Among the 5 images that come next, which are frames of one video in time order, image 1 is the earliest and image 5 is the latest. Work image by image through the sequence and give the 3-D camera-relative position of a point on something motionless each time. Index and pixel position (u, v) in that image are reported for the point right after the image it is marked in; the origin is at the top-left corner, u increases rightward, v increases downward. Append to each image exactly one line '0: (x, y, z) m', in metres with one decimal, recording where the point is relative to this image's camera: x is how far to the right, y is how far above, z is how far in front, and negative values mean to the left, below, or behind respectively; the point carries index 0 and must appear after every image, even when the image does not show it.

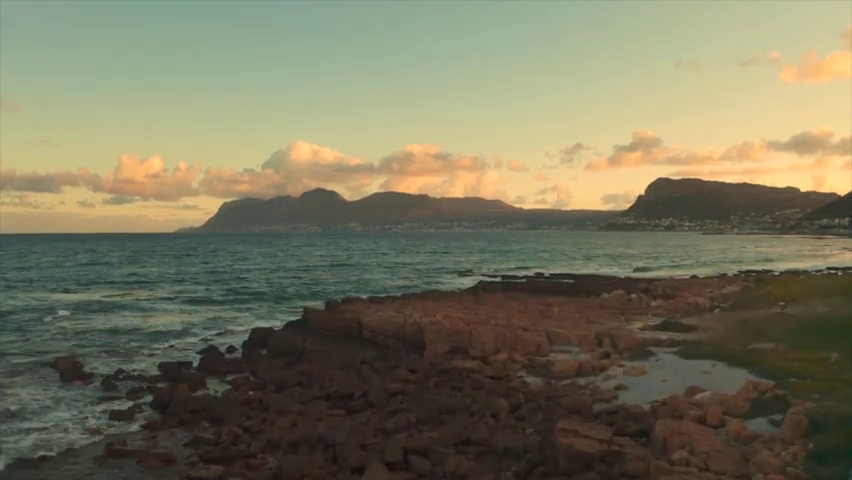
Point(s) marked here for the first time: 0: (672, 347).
0: (+7.3, -3.2, +19.9) m
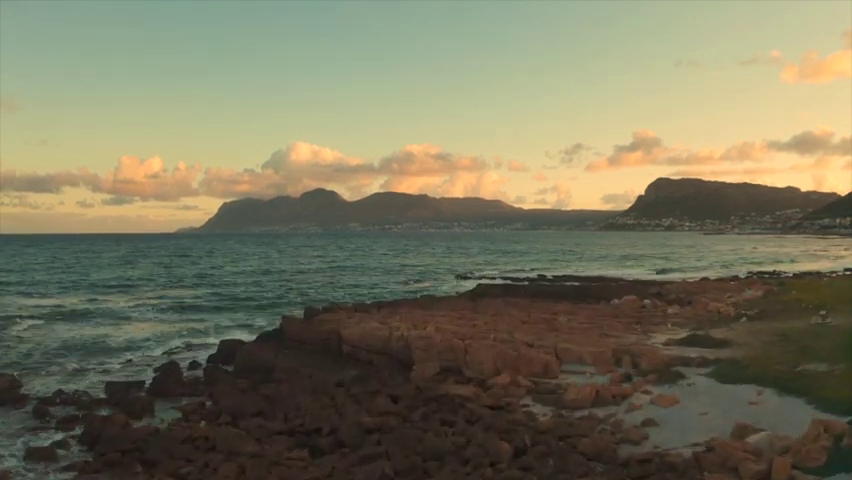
0: (+7.0, -3.2, +16.8) m
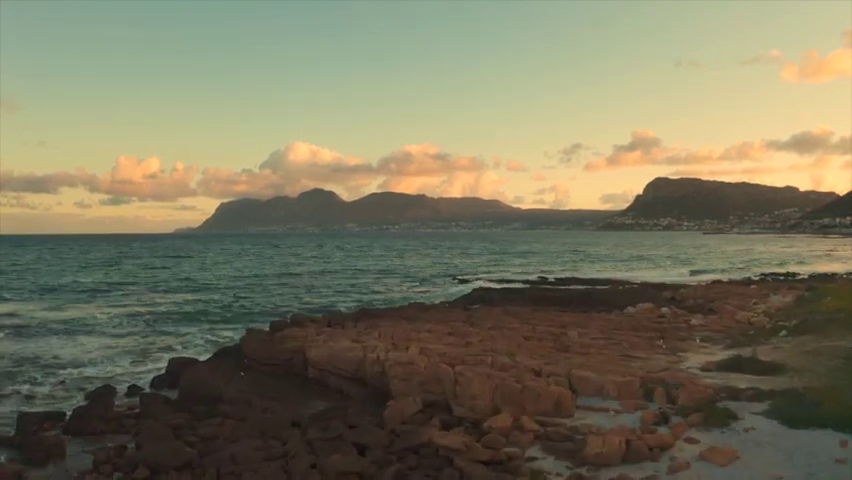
0: (+6.6, -3.2, +13.2) m
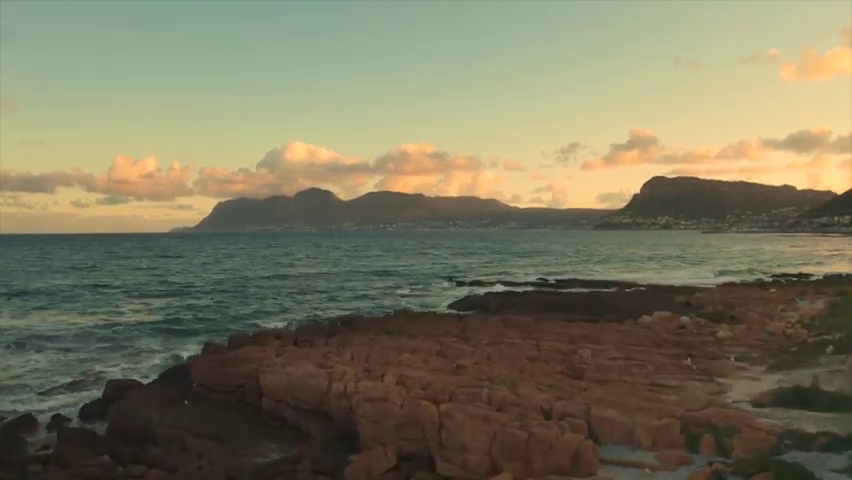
0: (+6.2, -3.2, +10.0) m
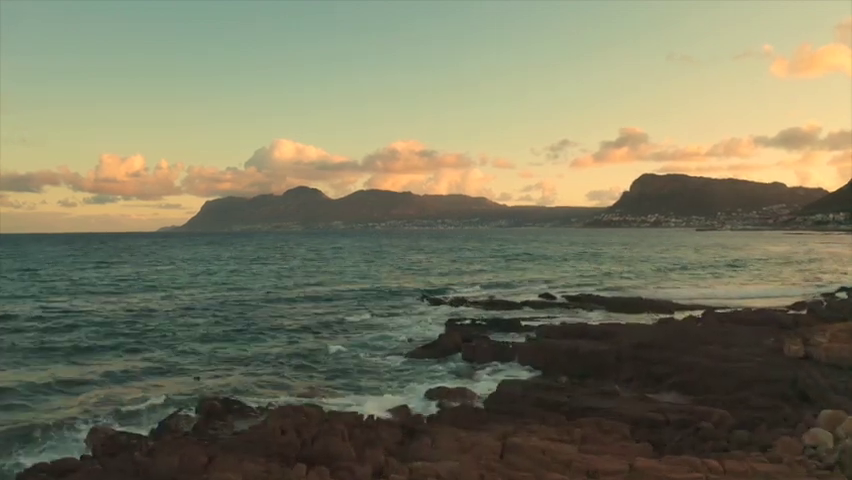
0: (+5.0, -3.6, -2.6) m
